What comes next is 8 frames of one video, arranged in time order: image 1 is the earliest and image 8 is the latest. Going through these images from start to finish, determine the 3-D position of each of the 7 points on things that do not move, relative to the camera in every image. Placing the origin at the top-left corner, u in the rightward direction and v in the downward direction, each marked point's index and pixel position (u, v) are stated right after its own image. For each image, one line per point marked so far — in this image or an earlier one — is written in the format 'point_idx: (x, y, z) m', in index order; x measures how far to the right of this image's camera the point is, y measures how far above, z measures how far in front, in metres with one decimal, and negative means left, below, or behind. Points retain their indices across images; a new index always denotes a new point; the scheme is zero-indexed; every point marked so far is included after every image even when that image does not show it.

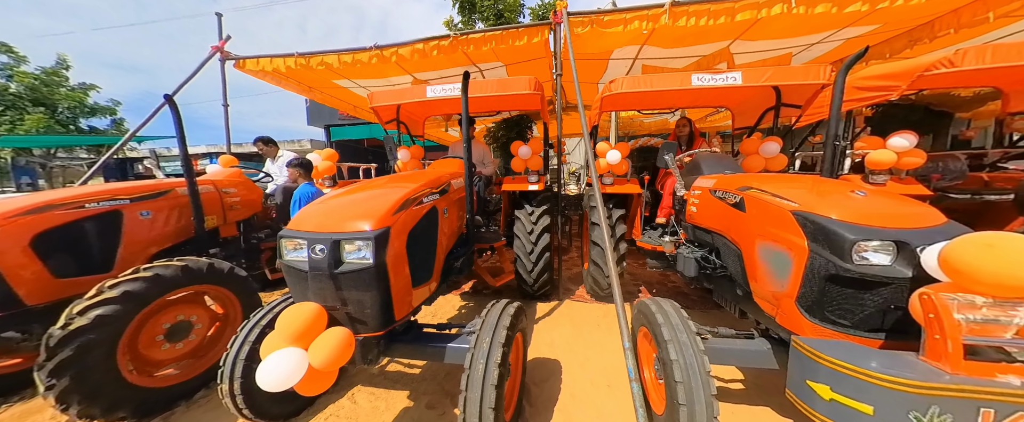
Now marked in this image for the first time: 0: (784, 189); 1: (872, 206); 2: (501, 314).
0: (+1.4, +0.1, +1.4) m
1: (+1.5, 0.0, +1.2) m
2: (-0.1, -0.5, +1.4) m
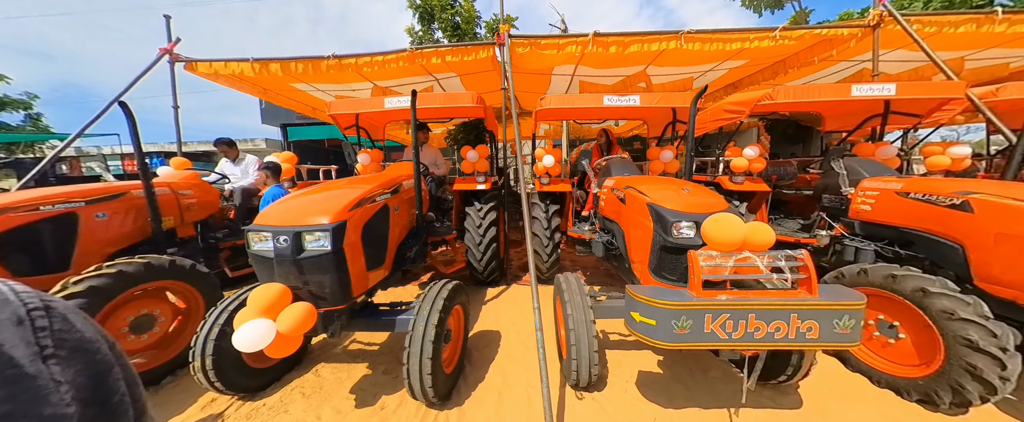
0: (+1.0, +0.2, +2.0) m
1: (+1.1, +0.1, +1.8) m
2: (-0.5, -0.5, +1.9) m
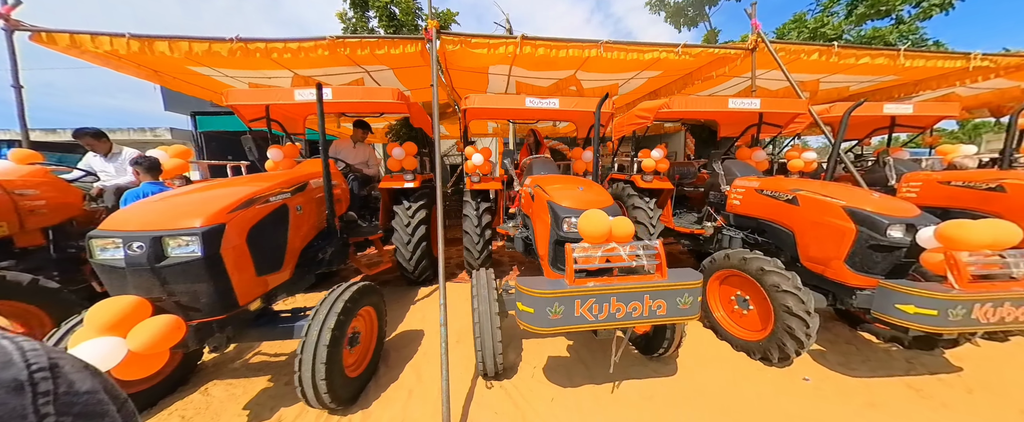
0: (+0.3, +0.2, +2.2) m
1: (+0.5, +0.1, +2.0) m
2: (-1.1, -0.5, +1.8) m
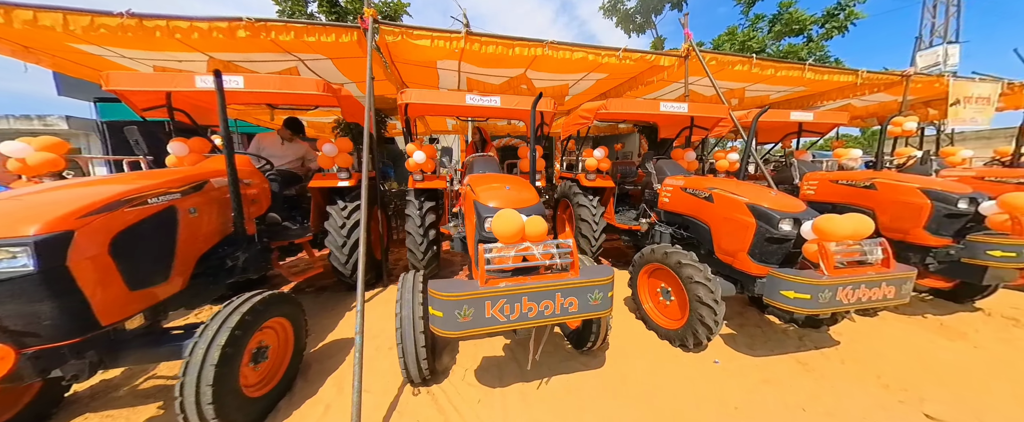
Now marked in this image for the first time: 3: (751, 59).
0: (-0.2, +0.2, +2.2) m
1: (0.0, +0.1, +2.0) m
2: (-1.5, -0.5, +1.6) m
3: (+3.9, +2.5, +4.7) m
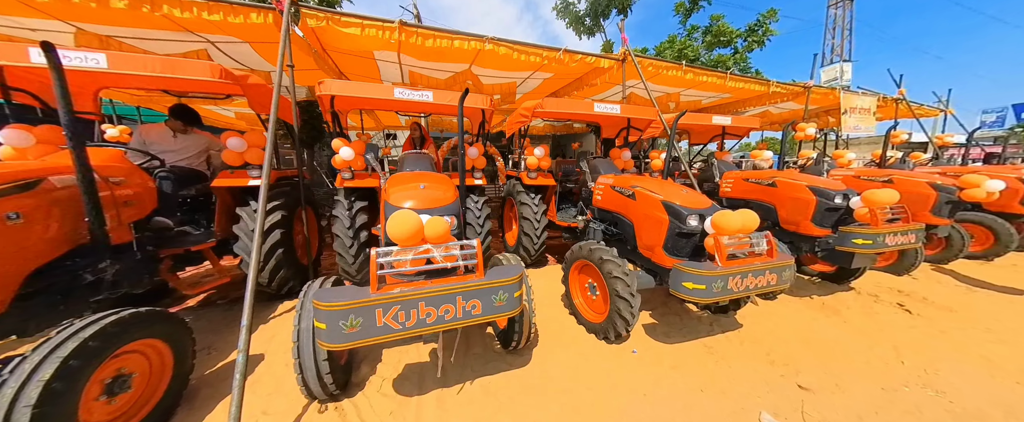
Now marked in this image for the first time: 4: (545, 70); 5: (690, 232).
0: (-0.8, +0.2, +2.0) m
1: (-0.6, +0.1, +1.9) m
2: (-2.0, -0.5, +1.4) m
3: (+2.9, +2.6, +5.0) m
4: (+0.6, +2.4, +4.9) m
5: (+1.4, -0.2, +2.3) m
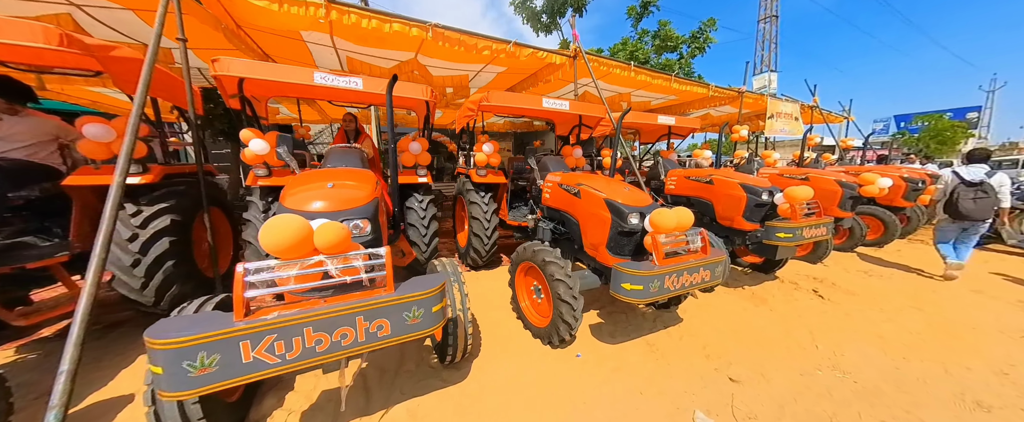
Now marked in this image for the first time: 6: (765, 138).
0: (-1.2, +0.2, +1.7) m
1: (-1.0, +0.1, +1.6) m
2: (-2.3, -0.6, +0.9) m
3: (+2.1, +2.6, +5.1) m
4: (-0.3, +2.5, +4.7) m
5: (+0.9, -0.1, +2.2) m
6: (+6.9, +2.0, +7.8) m
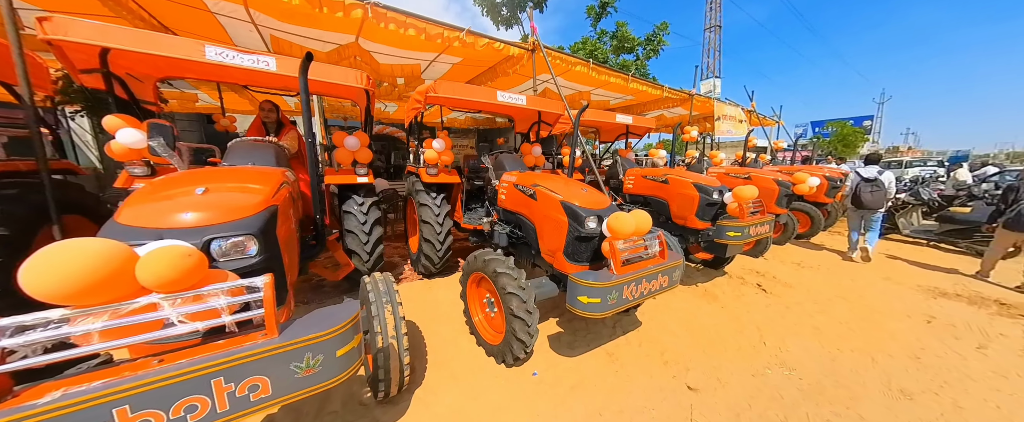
0: (-1.5, +0.1, +1.3) m
1: (-1.3, 0.0, +1.2) m
2: (-2.5, -0.6, +0.4) m
3: (+1.3, +2.6, +5.1) m
4: (-1.0, +2.4, +4.4) m
5: (+0.6, -0.2, +2.1) m
6: (+5.8, +2.1, +8.3) m
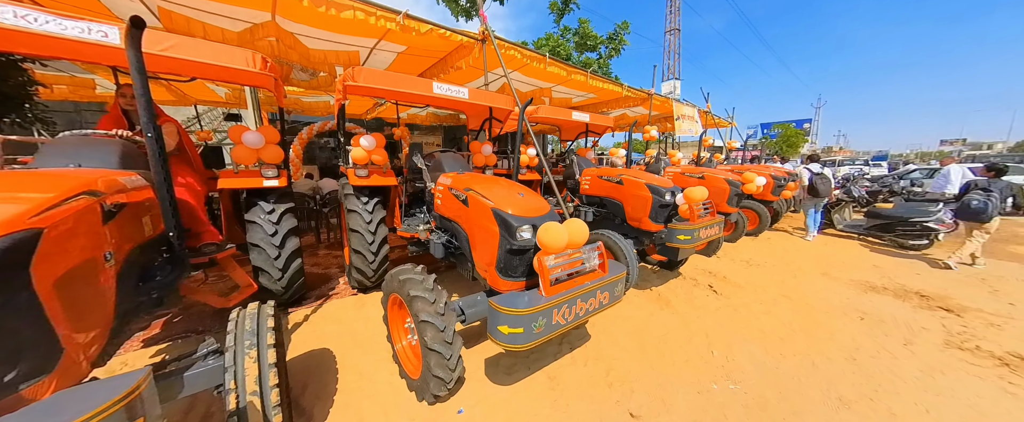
0: (-1.9, +0.1, +0.9) m
1: (-1.7, 0.0, +0.8) m
2: (-2.8, -0.8, -0.1) m
3: (+0.5, +2.6, +4.8) m
4: (-1.7, +2.4, +4.0) m
5: (+0.1, -0.2, +1.8) m
6: (+4.7, +2.1, +8.4) m
